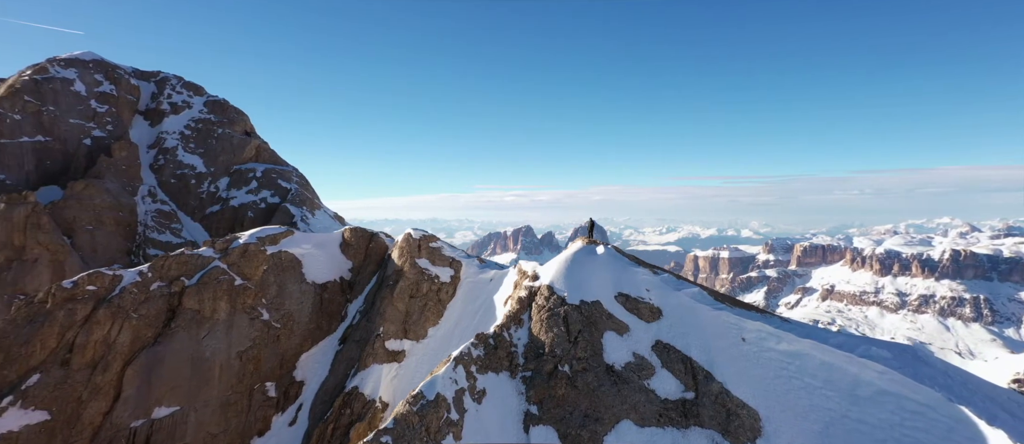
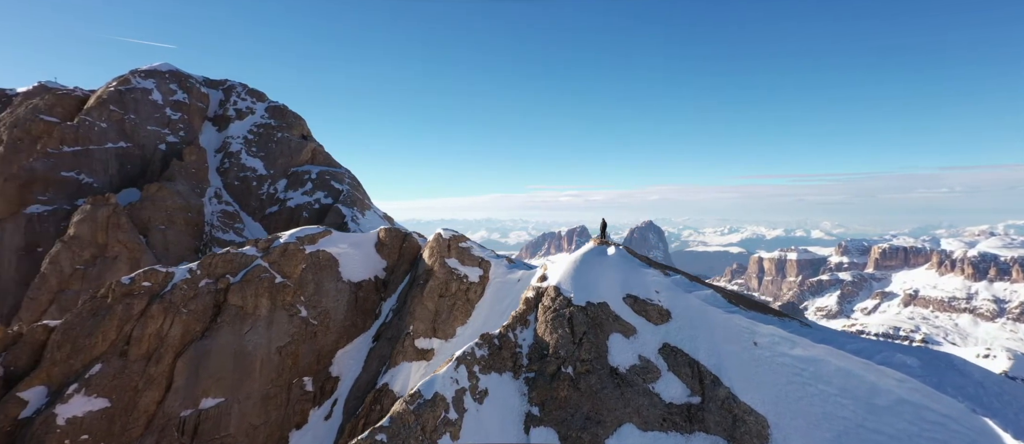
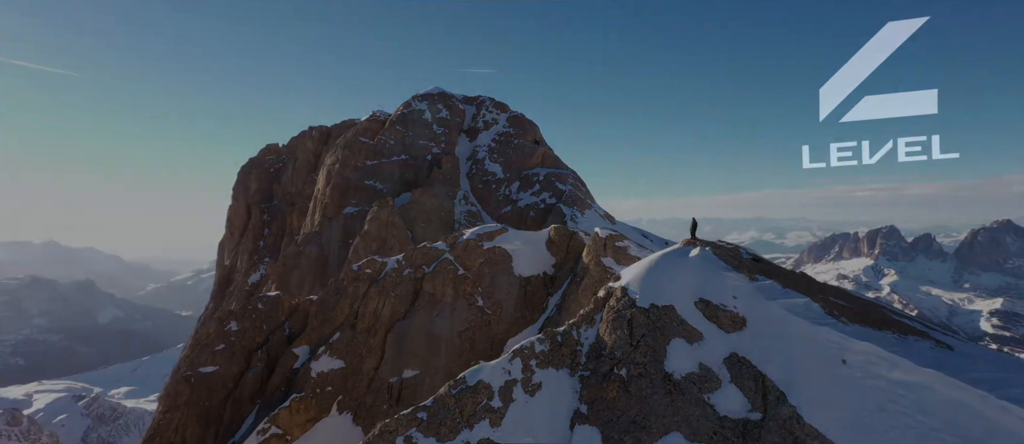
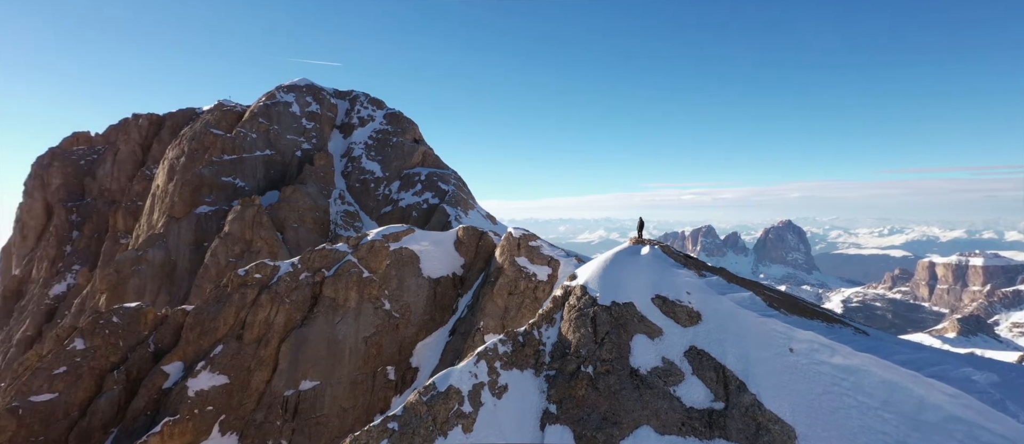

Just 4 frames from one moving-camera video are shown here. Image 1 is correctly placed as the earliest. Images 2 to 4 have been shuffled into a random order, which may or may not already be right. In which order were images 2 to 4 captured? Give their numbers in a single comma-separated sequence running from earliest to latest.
2, 4, 3
